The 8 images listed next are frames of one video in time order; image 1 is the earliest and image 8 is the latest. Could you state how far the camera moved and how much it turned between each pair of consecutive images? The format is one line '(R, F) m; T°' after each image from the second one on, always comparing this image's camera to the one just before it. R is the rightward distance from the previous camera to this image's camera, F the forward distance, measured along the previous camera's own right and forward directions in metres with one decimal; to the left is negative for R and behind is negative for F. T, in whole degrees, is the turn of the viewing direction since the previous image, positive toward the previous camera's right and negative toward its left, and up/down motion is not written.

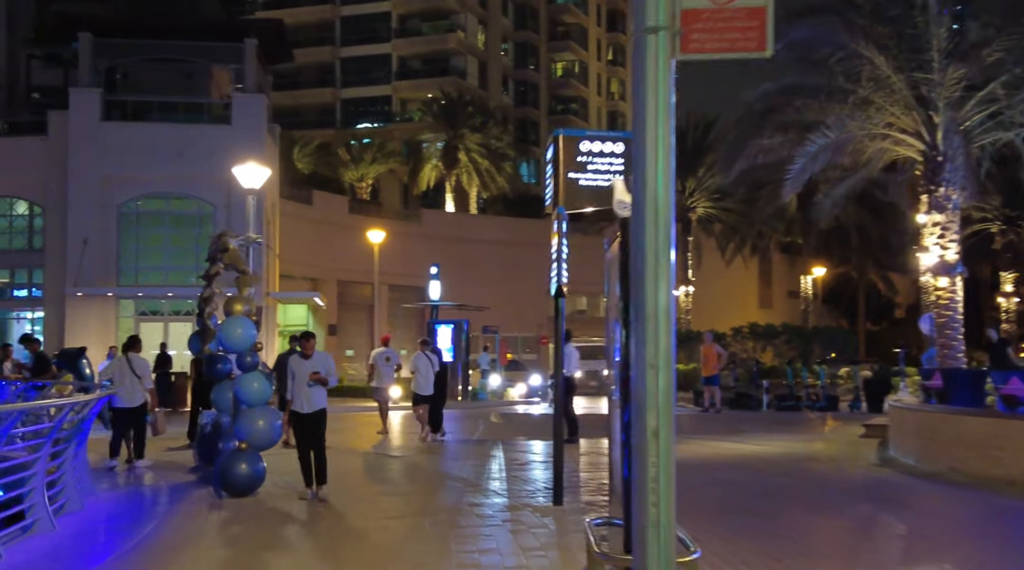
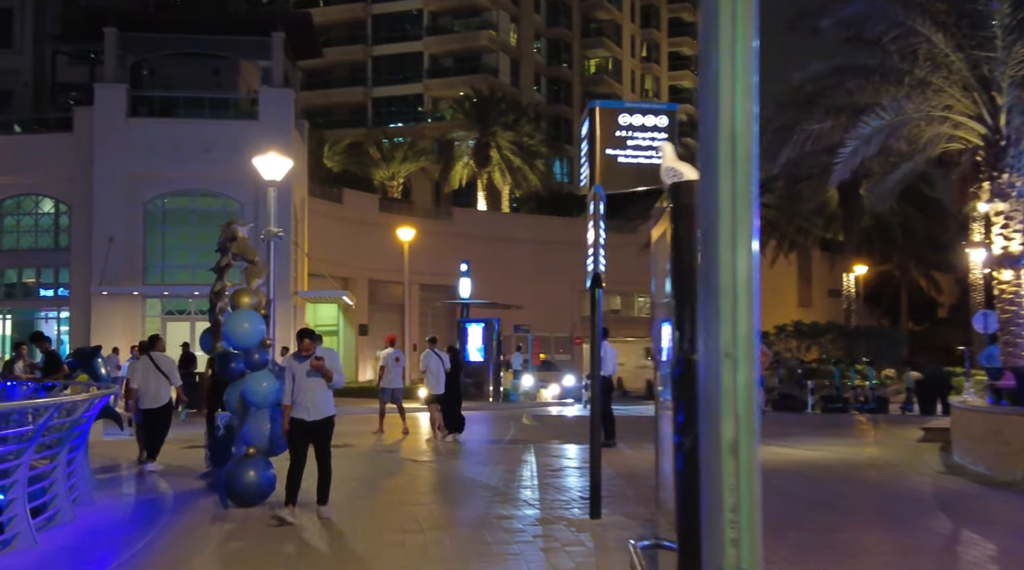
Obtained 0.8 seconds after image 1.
(0.0, +1.0) m; -2°
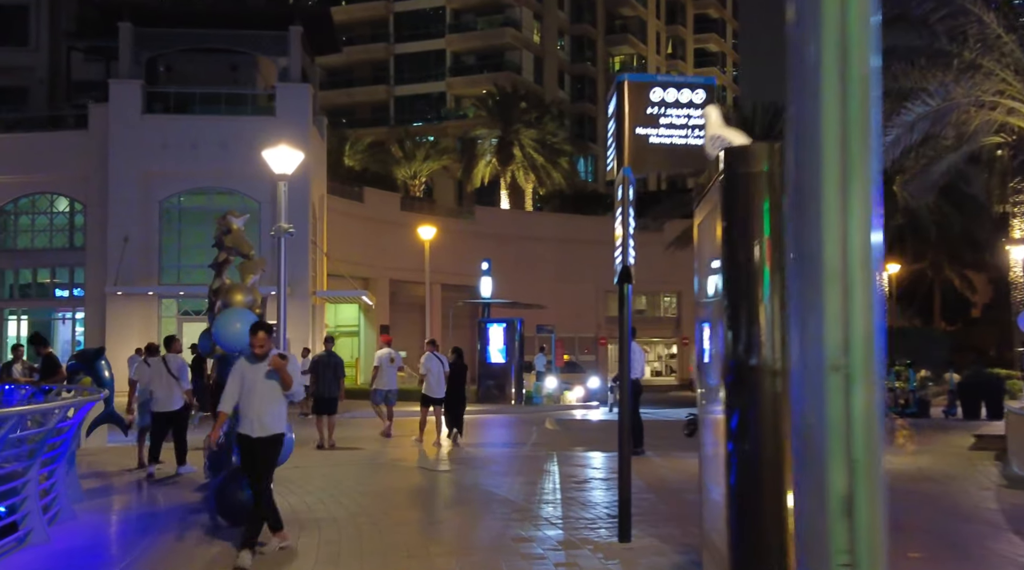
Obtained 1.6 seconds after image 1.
(0.0, +1.0) m; -1°
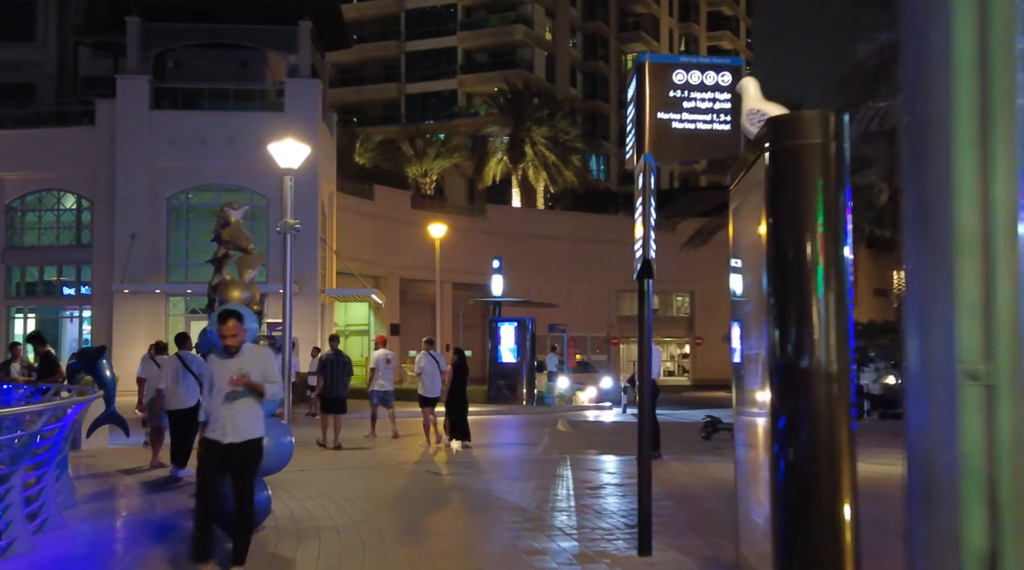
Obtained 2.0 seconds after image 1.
(0.0, +0.5) m; -1°
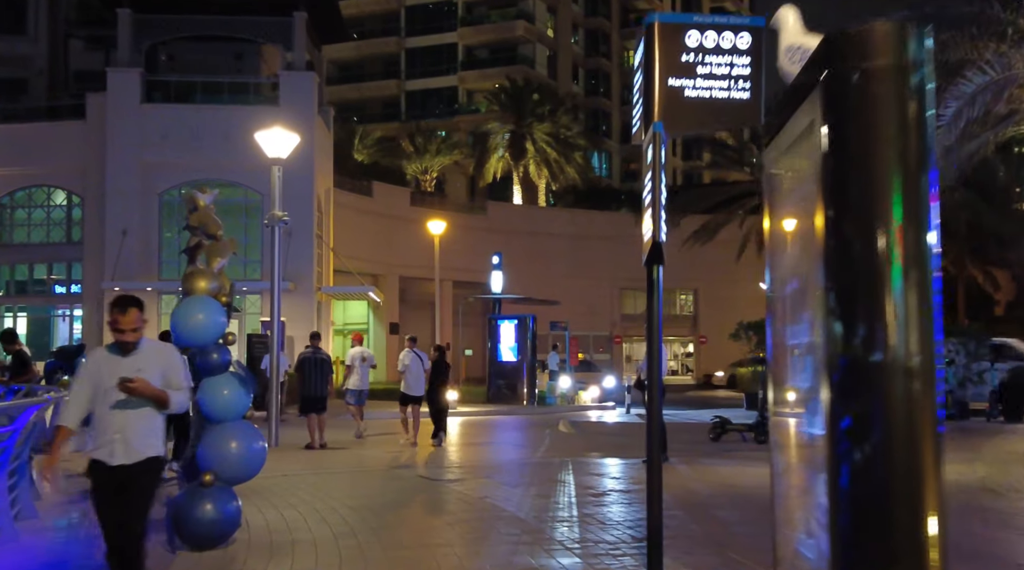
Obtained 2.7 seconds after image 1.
(+0.1, +0.8) m; 0°
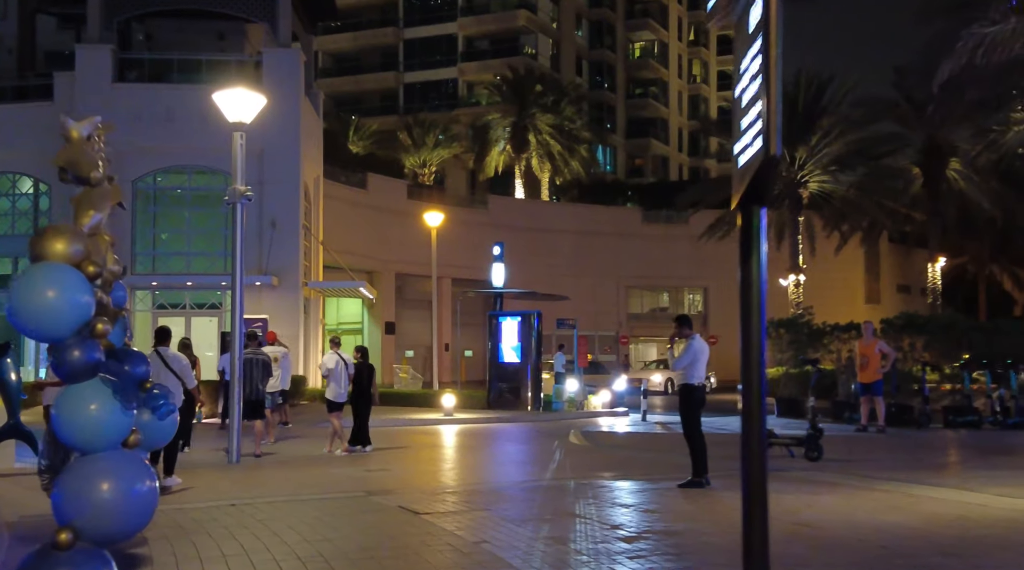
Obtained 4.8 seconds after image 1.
(0.0, +2.6) m; 0°
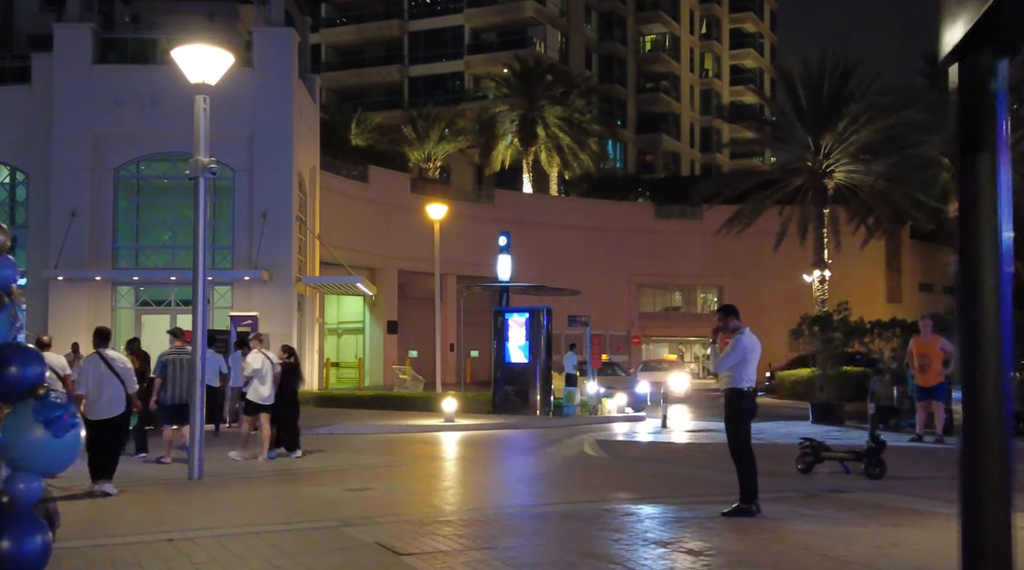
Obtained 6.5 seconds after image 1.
(0.0, +2.0) m; 0°
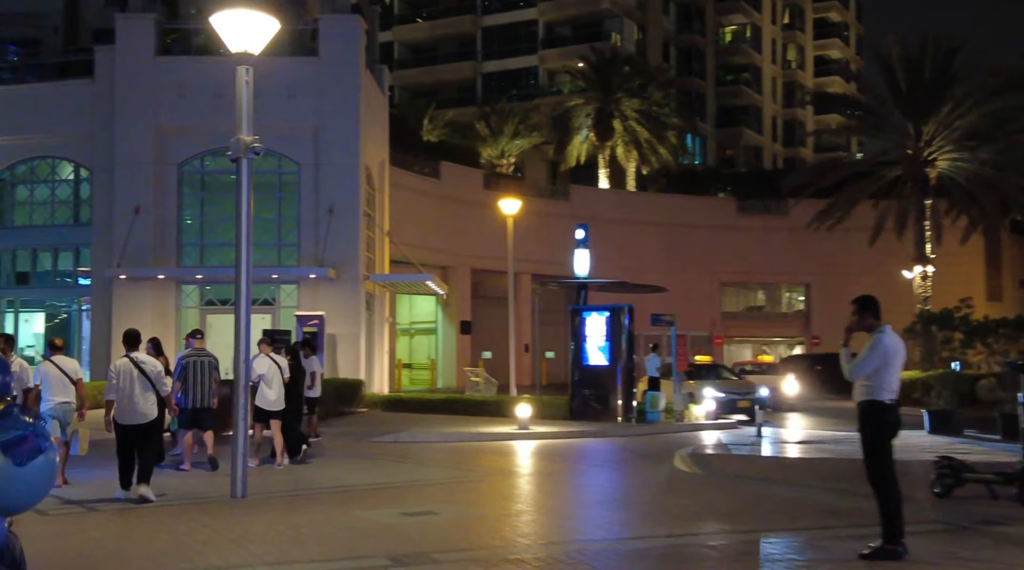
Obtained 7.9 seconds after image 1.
(-0.1, +1.6) m; -4°
